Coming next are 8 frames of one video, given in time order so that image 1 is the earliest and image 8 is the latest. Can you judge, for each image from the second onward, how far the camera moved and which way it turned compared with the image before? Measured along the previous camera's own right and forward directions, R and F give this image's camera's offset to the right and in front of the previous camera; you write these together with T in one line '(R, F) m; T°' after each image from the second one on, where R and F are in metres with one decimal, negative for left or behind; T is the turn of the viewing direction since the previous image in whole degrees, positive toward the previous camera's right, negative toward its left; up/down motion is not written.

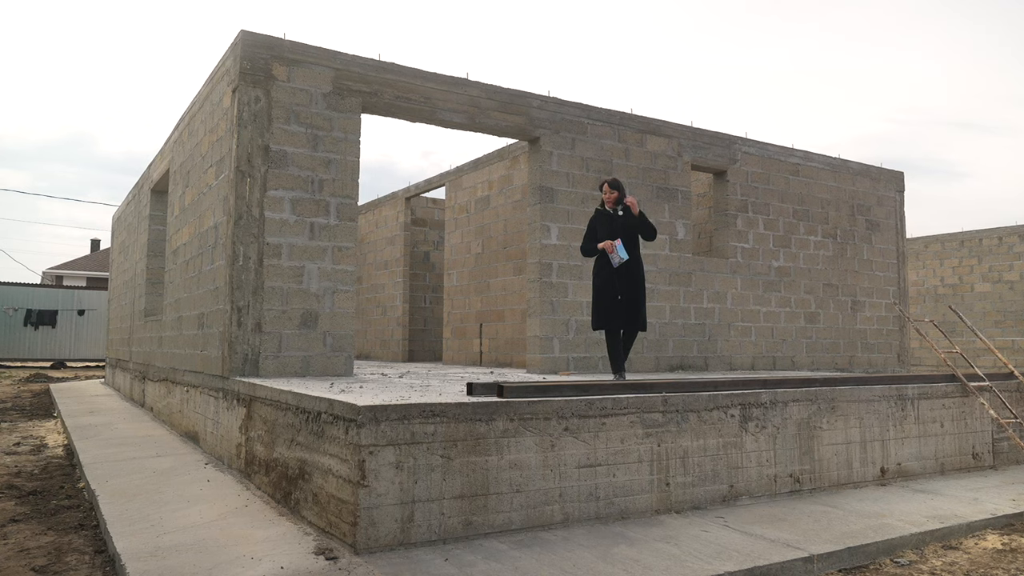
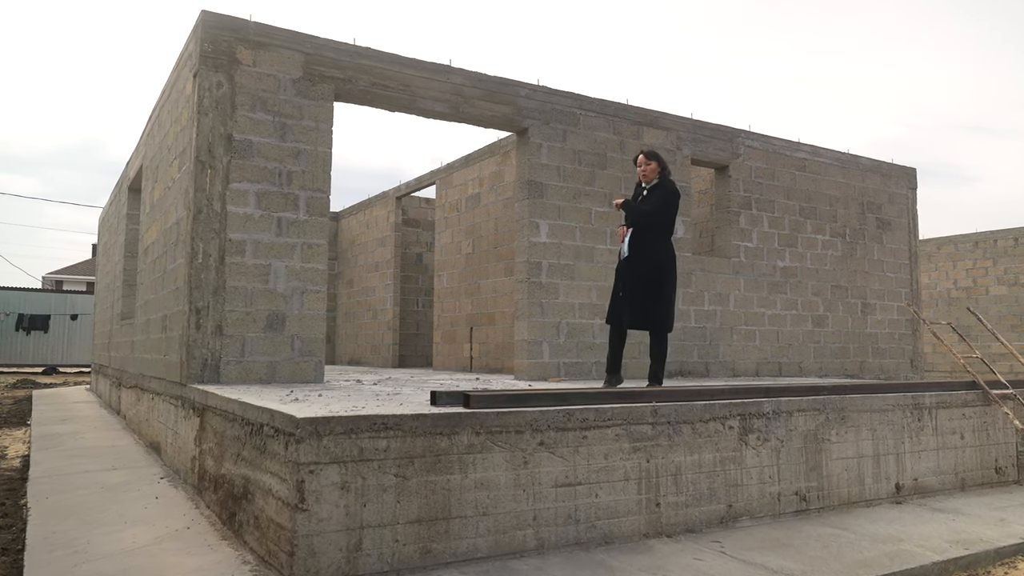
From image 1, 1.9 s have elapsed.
(+0.2, +0.4) m; -1°
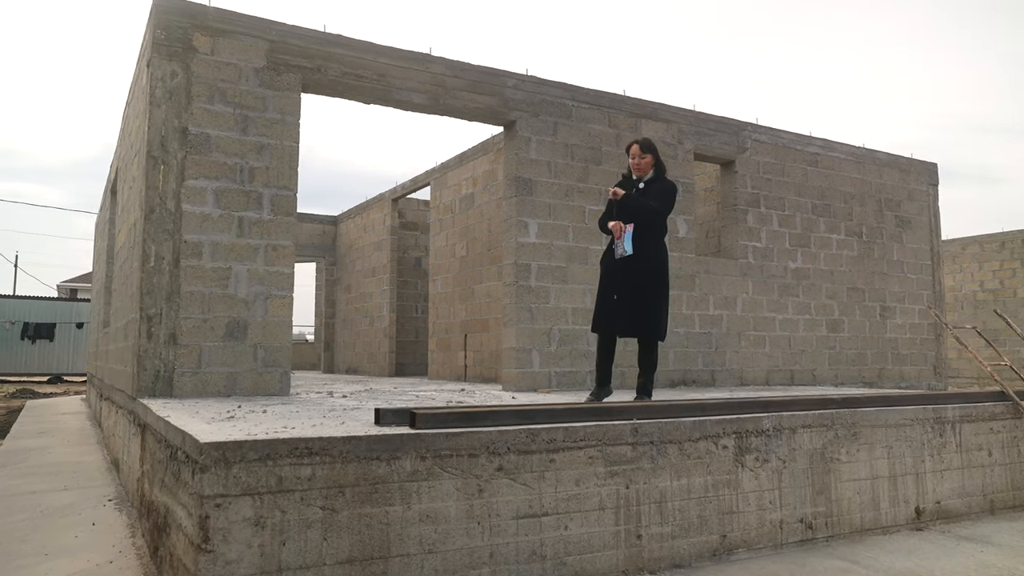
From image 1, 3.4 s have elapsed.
(+0.3, +0.5) m; -1°
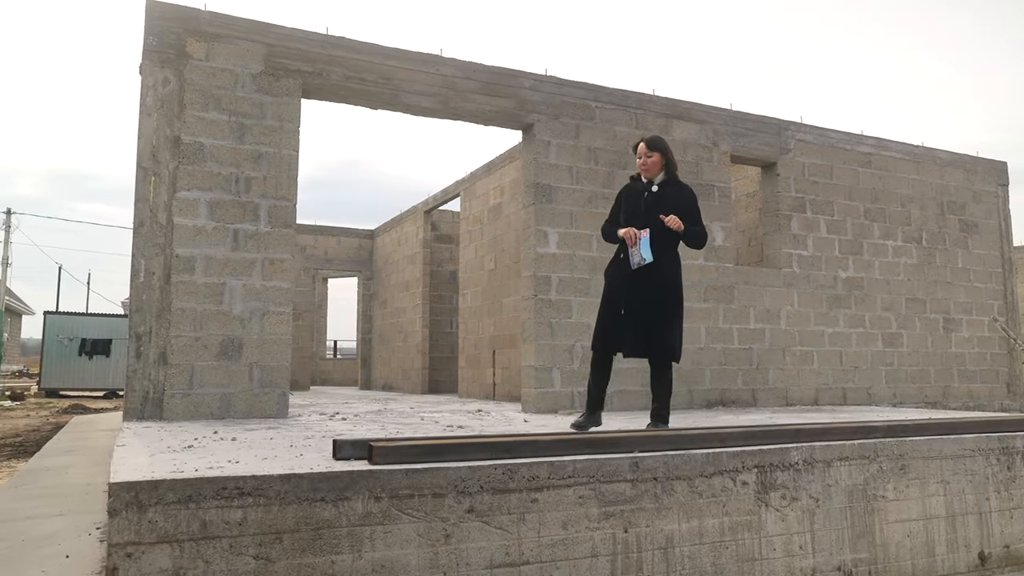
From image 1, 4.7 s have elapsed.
(+0.3, +0.4) m; -4°
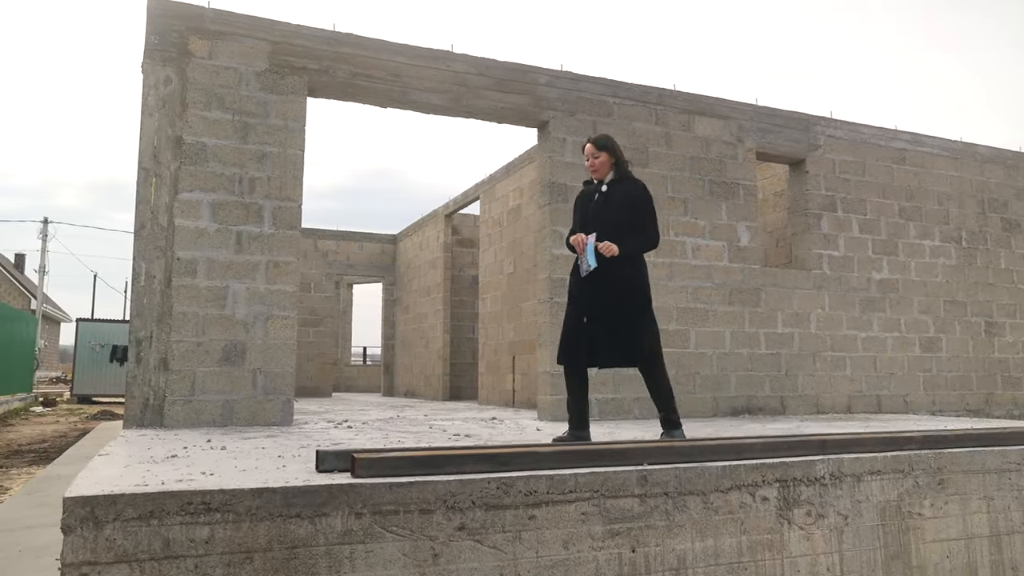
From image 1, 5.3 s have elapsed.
(+0.1, +0.2) m; -2°
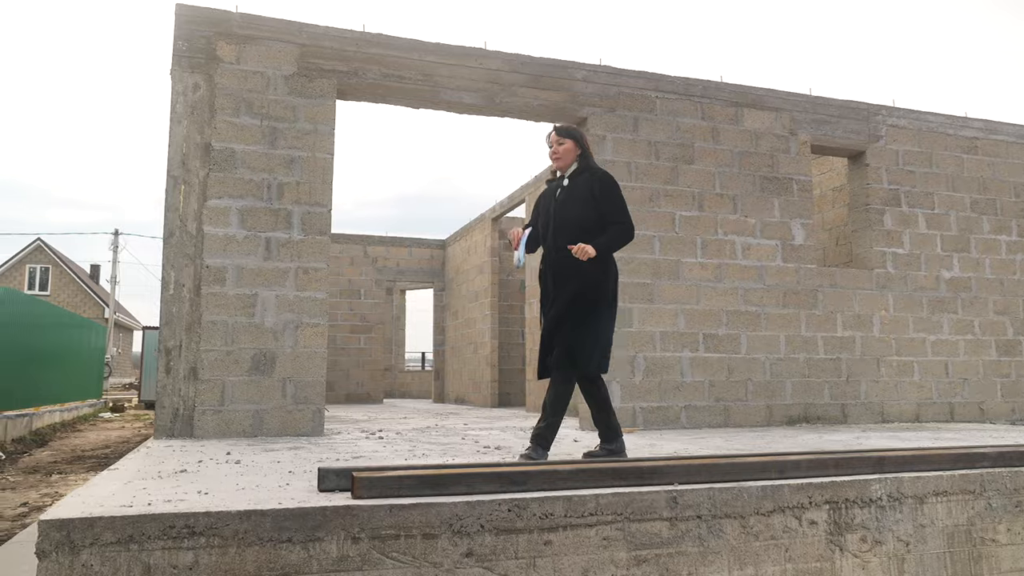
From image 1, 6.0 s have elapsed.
(+0.2, +0.2) m; -4°
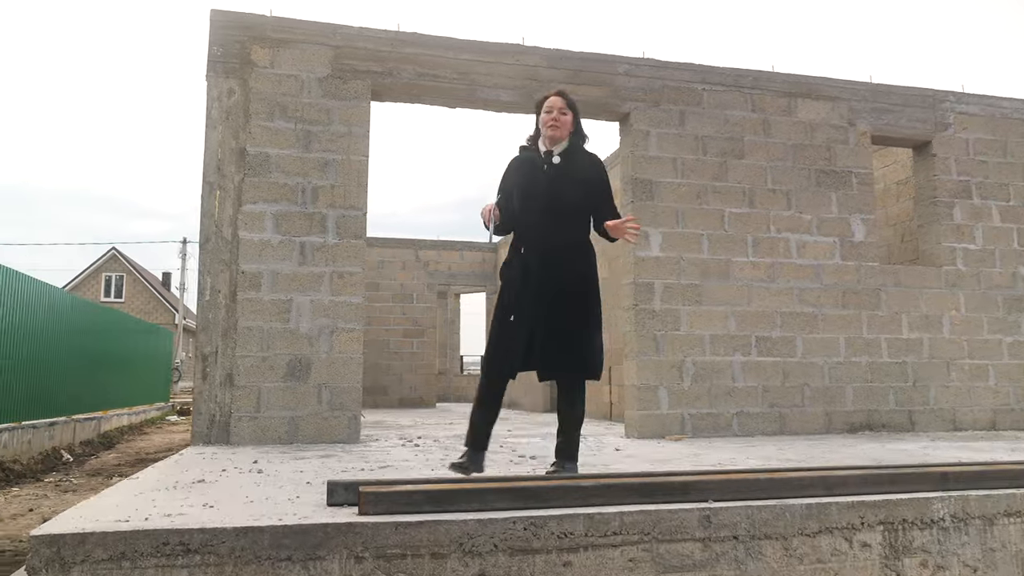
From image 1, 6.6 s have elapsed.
(+0.1, +0.2) m; -5°
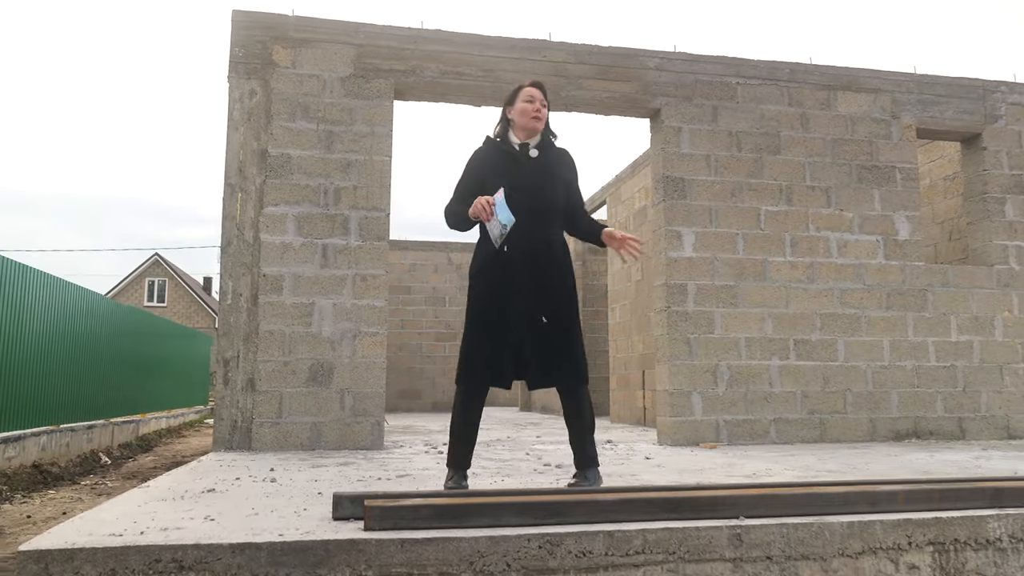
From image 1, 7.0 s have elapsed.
(+0.1, +0.1) m; -3°
